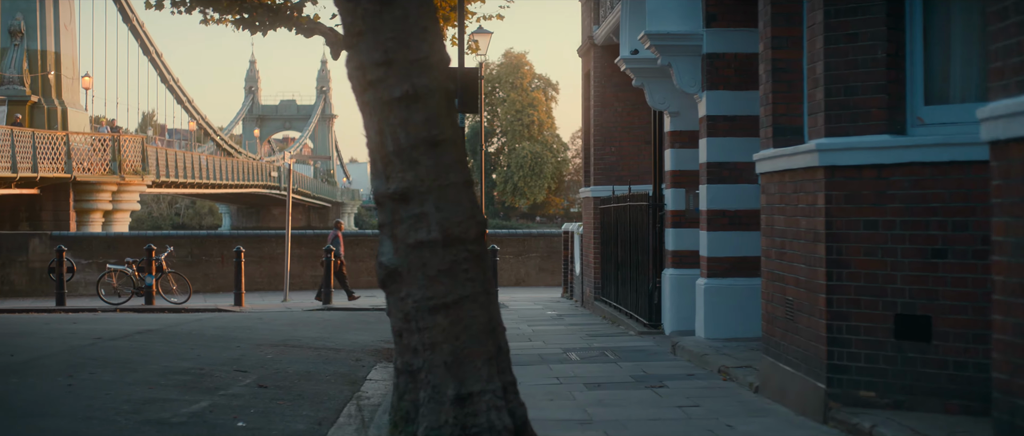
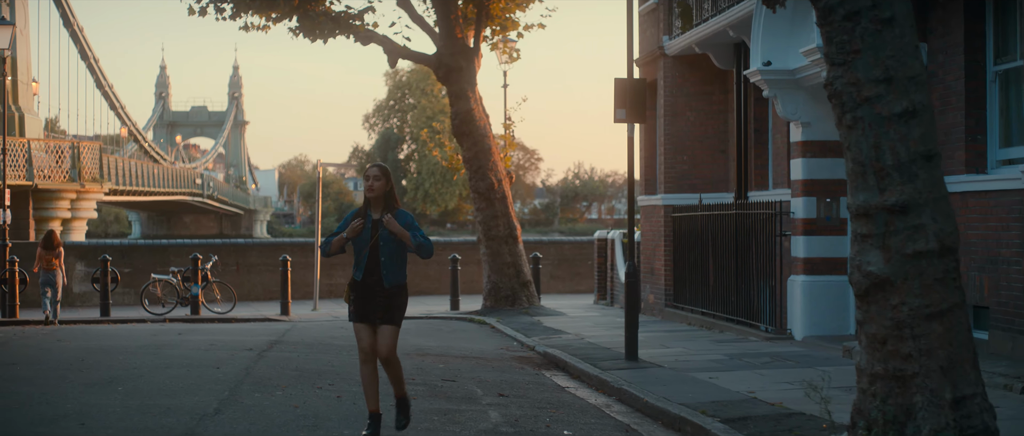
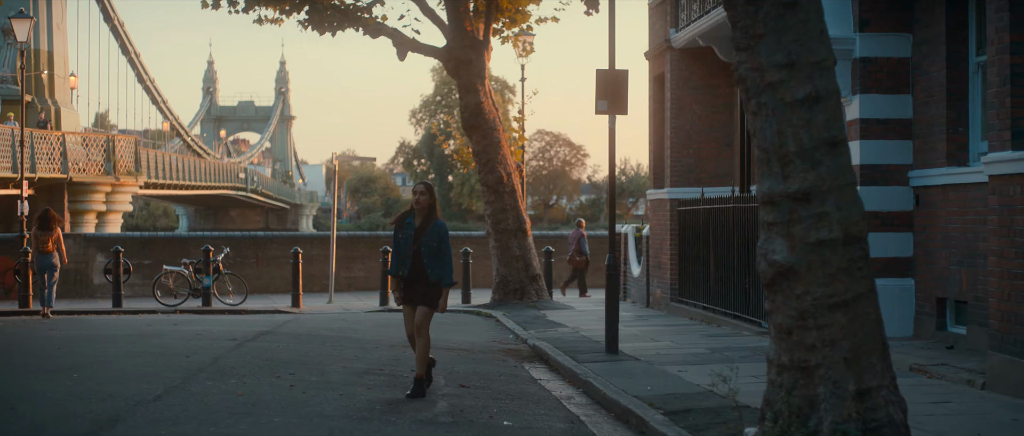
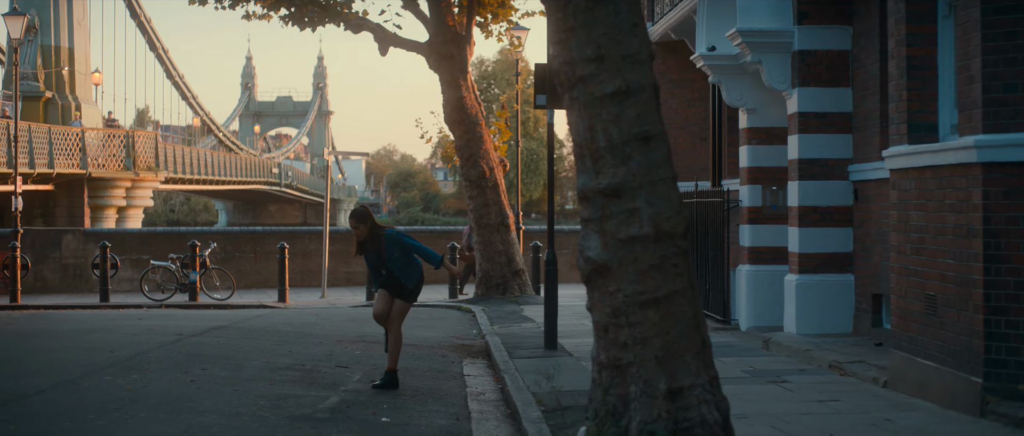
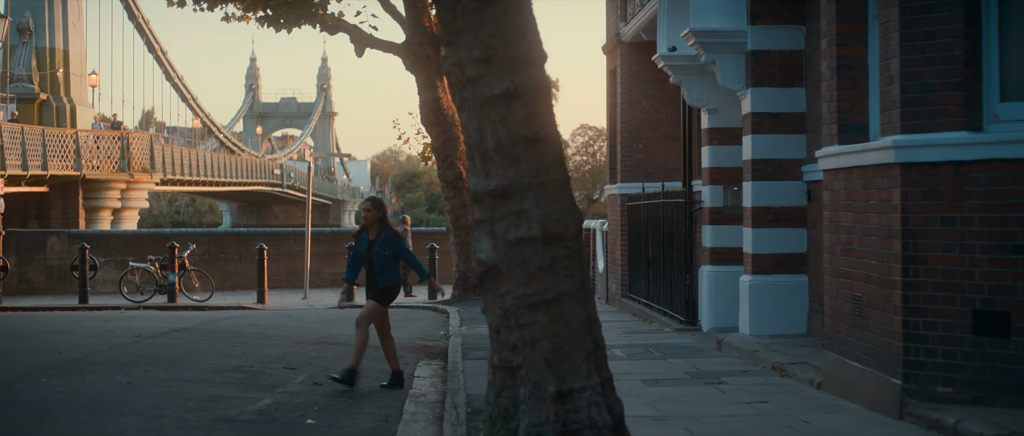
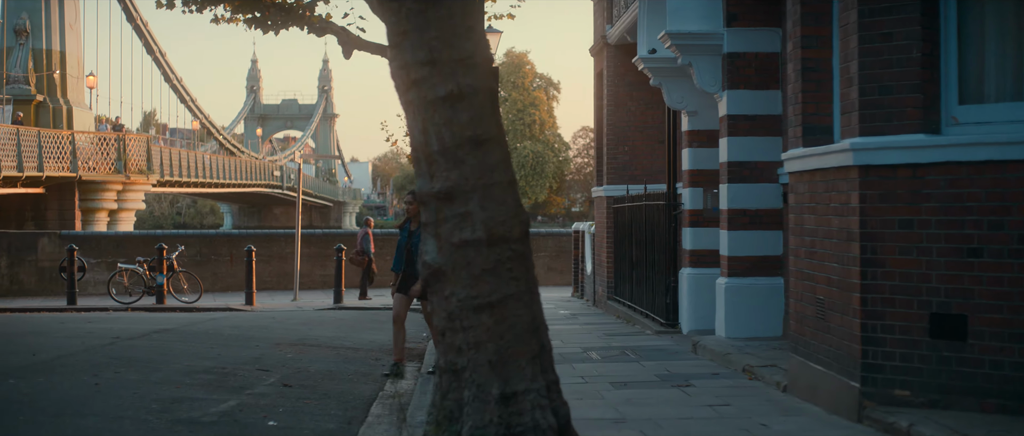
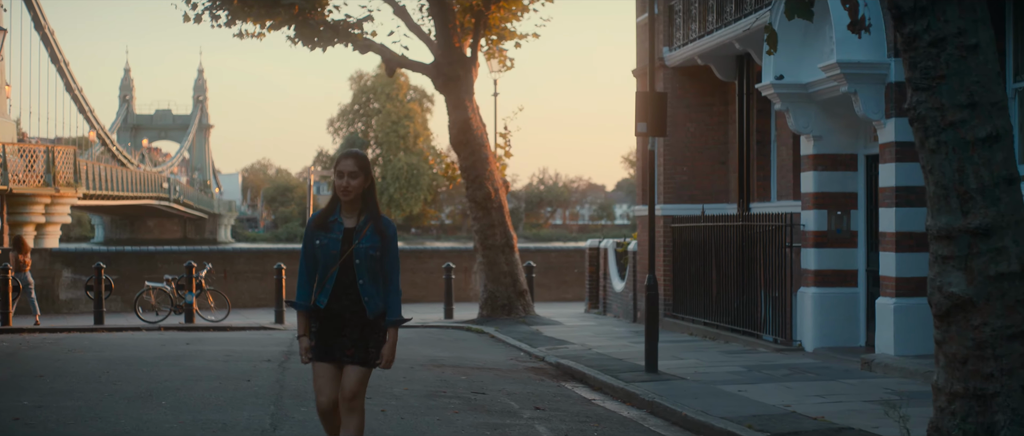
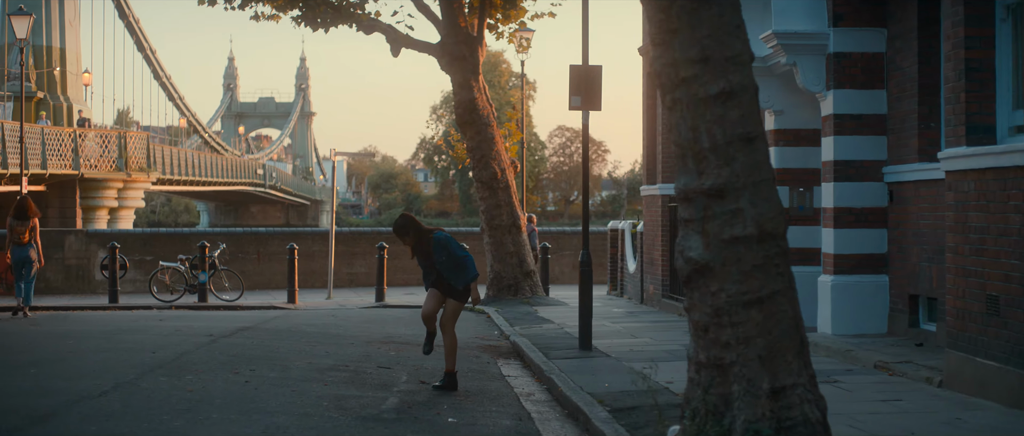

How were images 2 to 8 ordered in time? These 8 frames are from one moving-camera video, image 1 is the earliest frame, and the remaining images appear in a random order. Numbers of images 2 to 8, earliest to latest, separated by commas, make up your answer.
6, 5, 4, 8, 3, 2, 7
